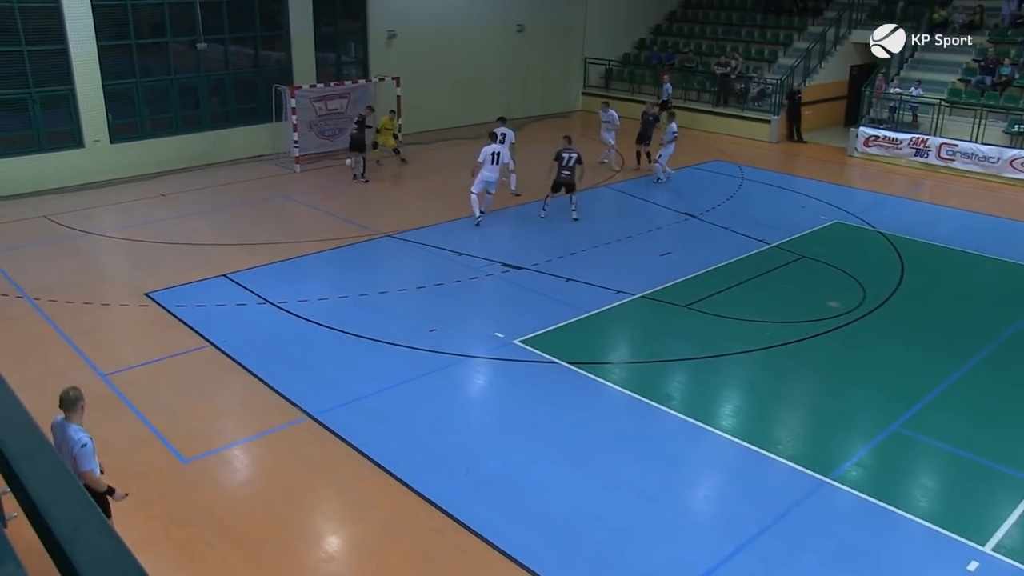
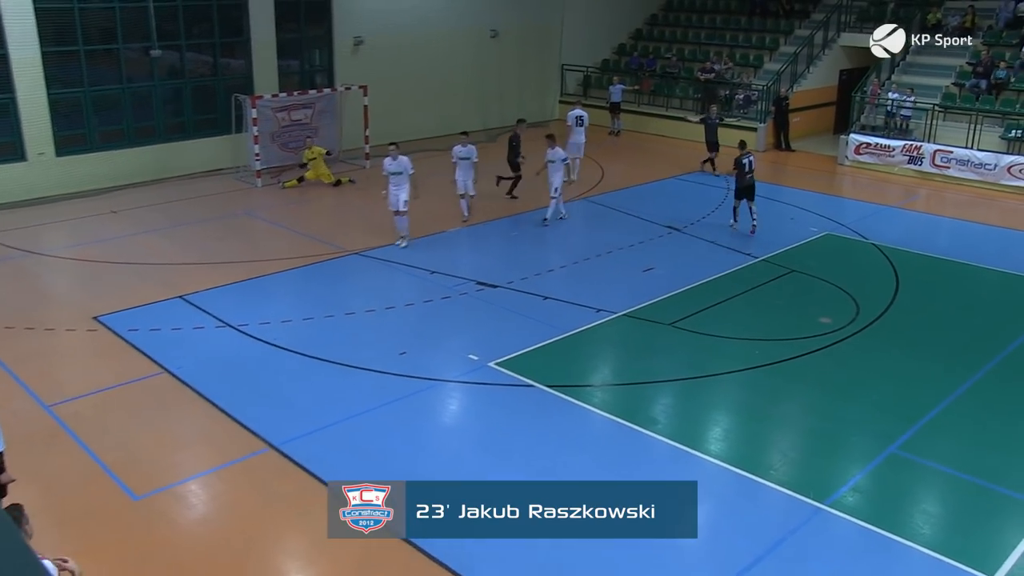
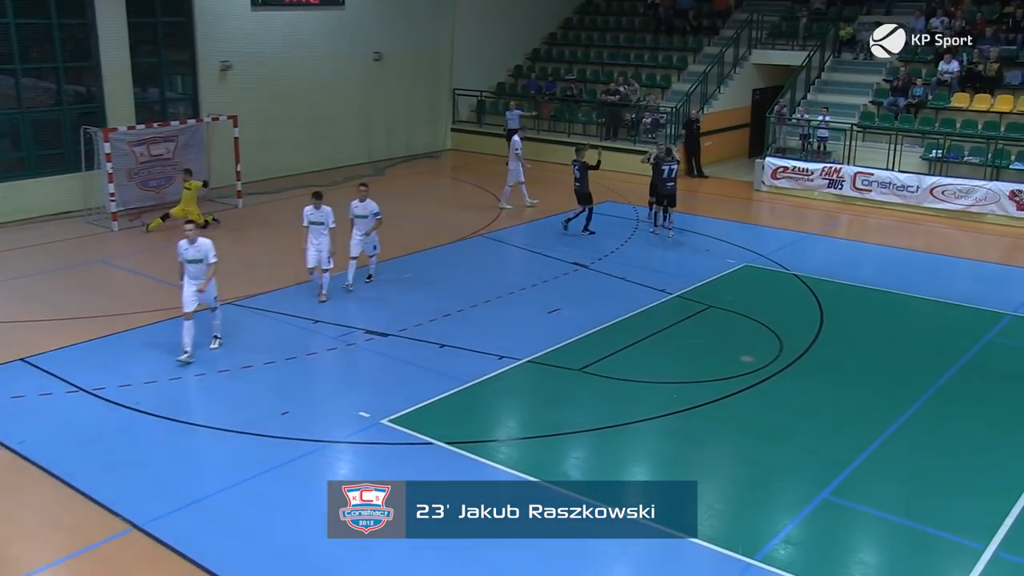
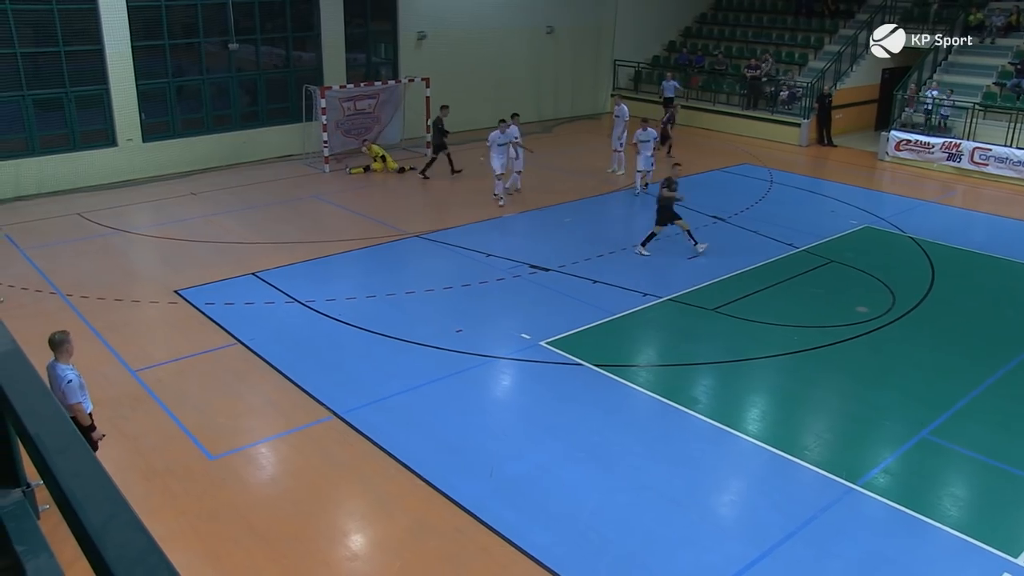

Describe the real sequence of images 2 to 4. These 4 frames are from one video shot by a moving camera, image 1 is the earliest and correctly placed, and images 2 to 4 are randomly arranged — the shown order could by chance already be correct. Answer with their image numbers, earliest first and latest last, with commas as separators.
4, 2, 3
